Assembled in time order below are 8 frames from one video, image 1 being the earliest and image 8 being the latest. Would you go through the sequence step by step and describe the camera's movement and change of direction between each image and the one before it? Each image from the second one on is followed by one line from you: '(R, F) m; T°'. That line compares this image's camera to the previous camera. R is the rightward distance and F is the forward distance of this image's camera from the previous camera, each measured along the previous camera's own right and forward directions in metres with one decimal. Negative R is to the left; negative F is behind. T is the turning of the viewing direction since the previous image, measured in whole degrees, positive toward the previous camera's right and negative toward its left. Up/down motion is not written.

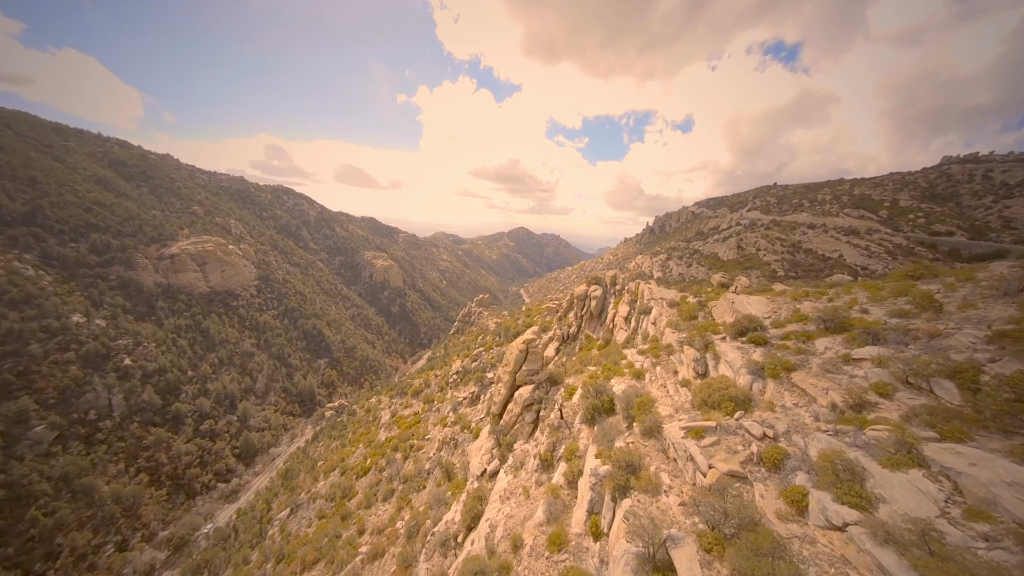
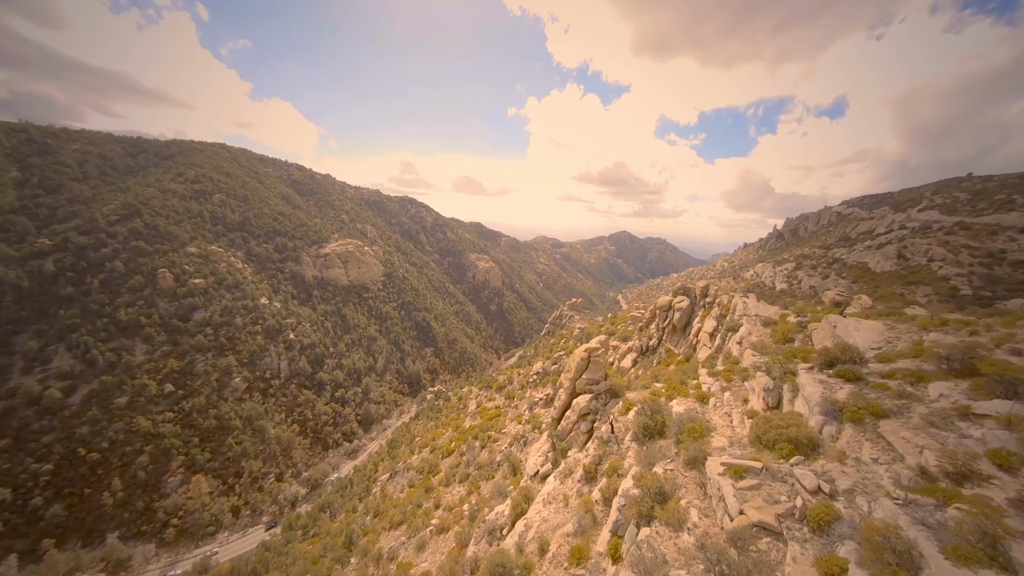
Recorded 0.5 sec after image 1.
(+1.7, 0.0) m; -17°
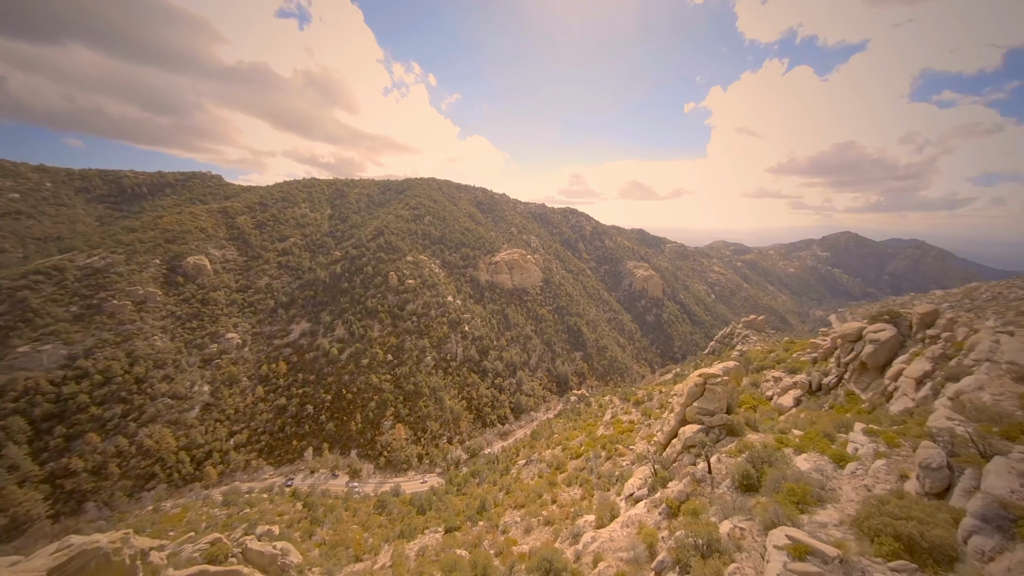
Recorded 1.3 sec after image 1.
(+3.1, -0.2) m; -28°
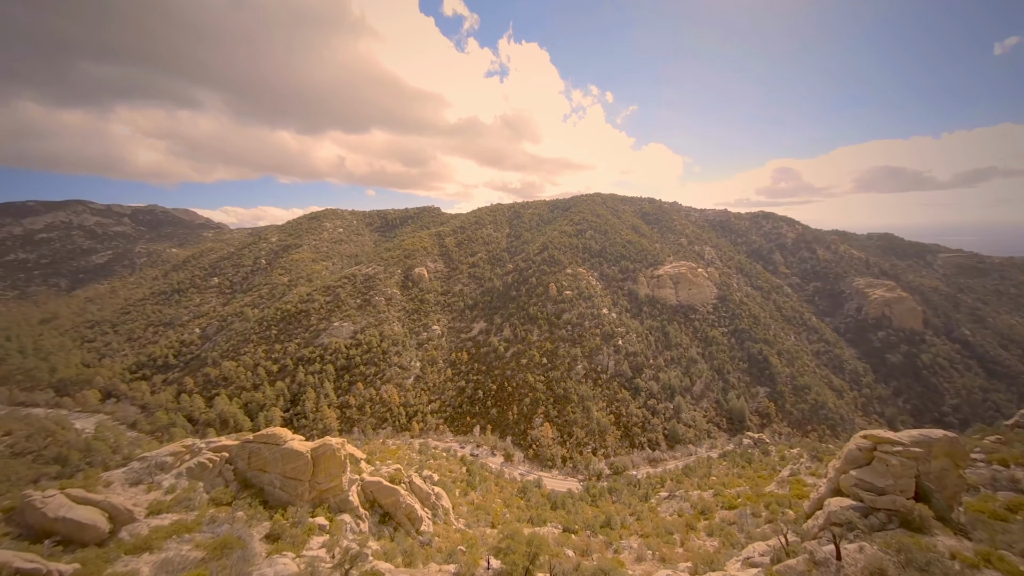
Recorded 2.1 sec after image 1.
(+3.4, -1.1) m; -29°
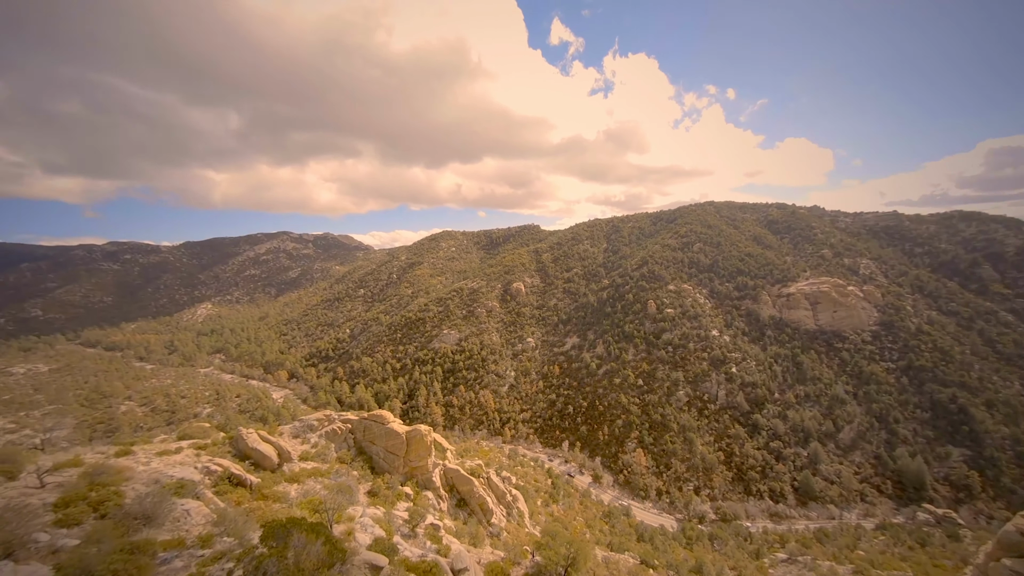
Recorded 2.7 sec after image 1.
(+2.4, -1.3) m; -18°
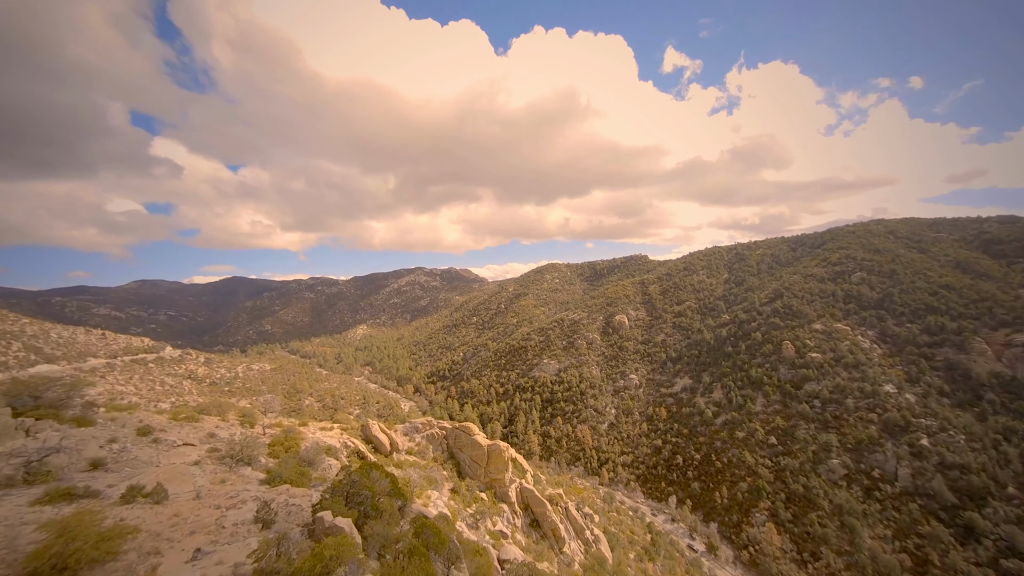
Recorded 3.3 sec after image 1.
(+2.5, -1.9) m; -19°
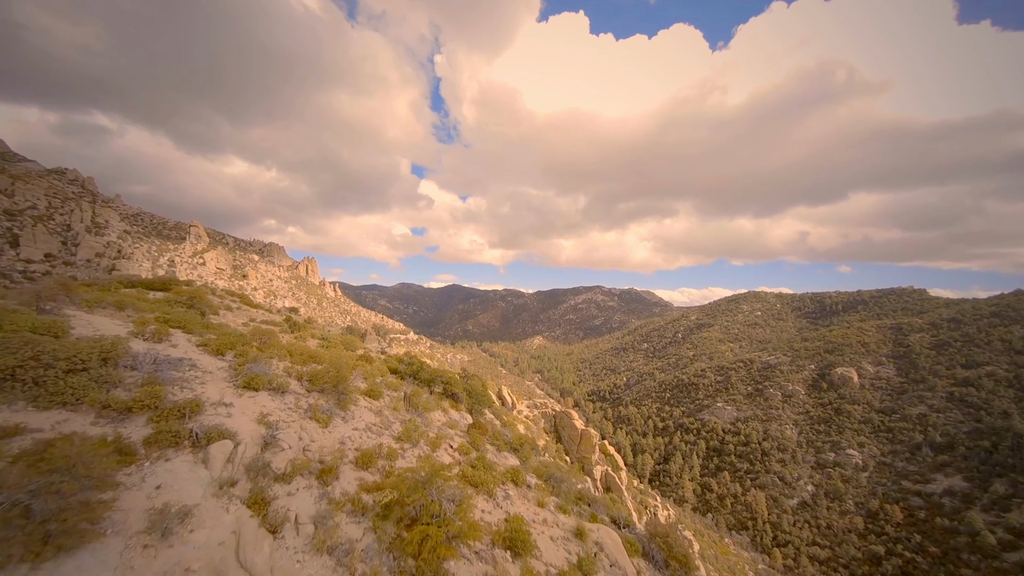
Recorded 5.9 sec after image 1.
(+4.0, -4.0) m; -30°
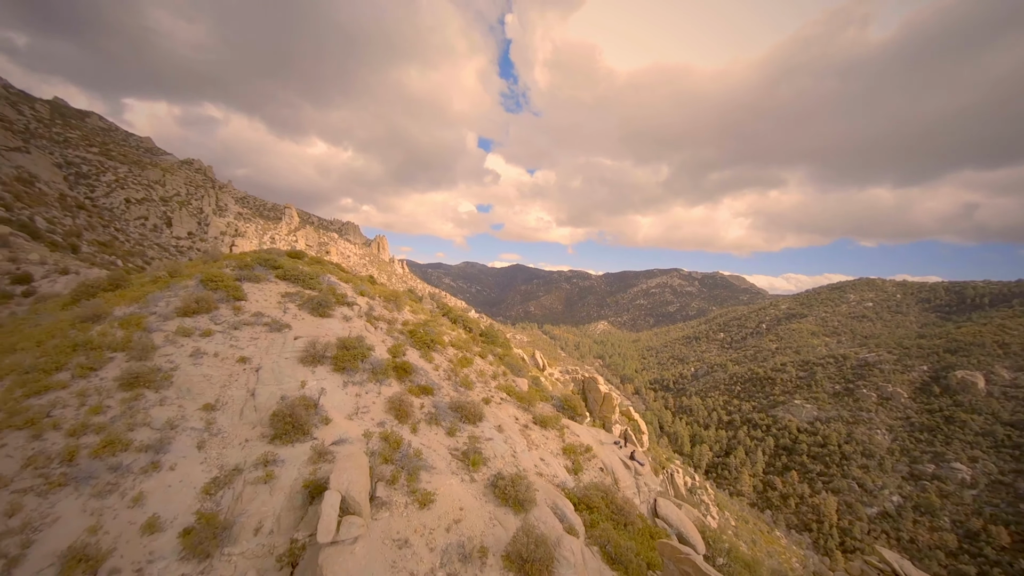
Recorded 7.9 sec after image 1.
(+1.0, -1.4) m; -10°
